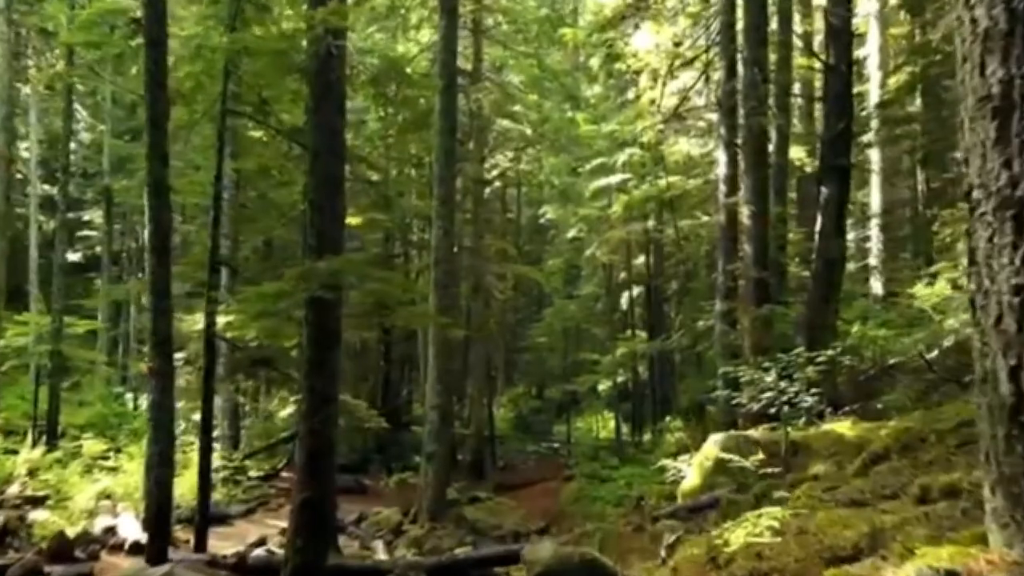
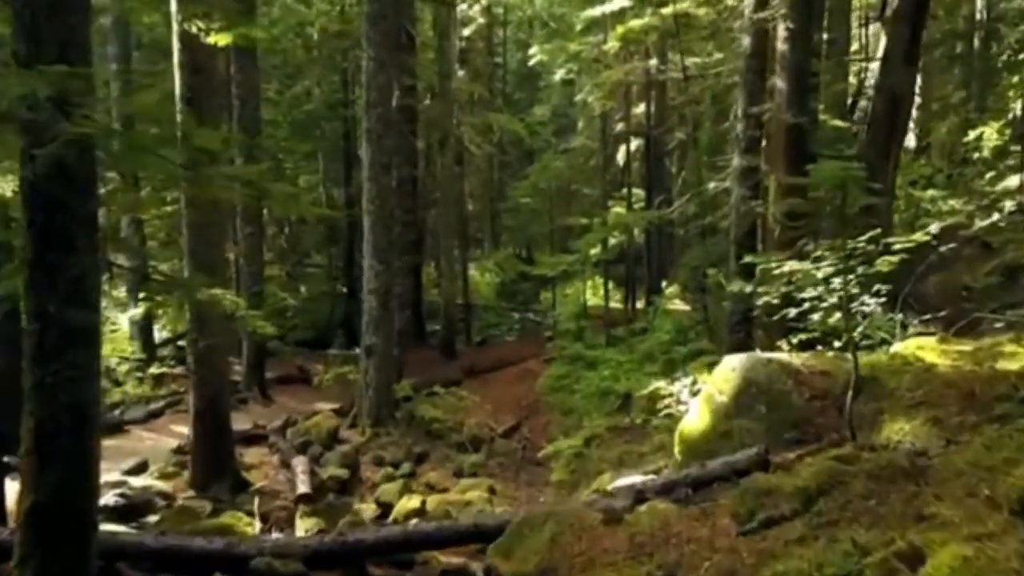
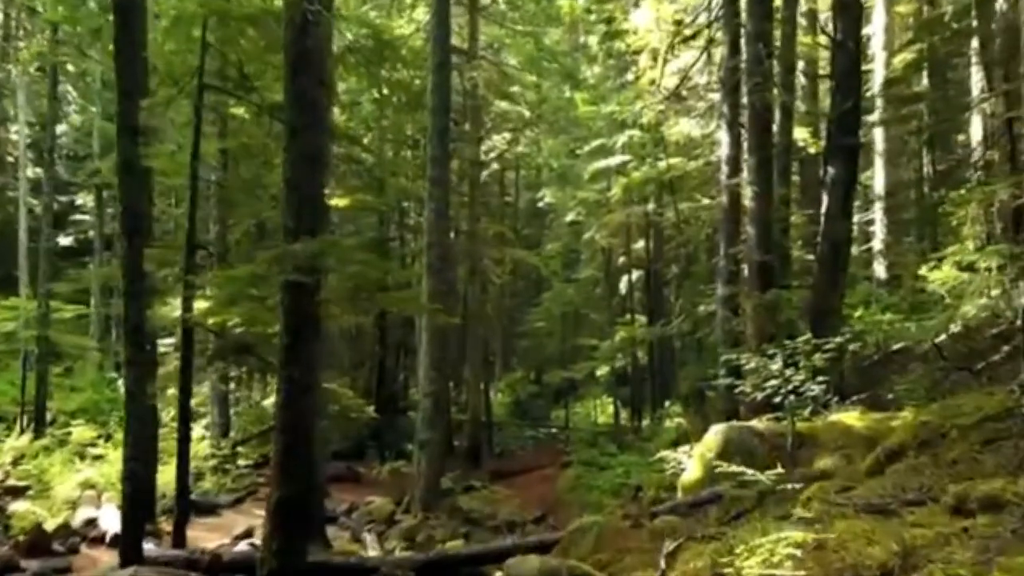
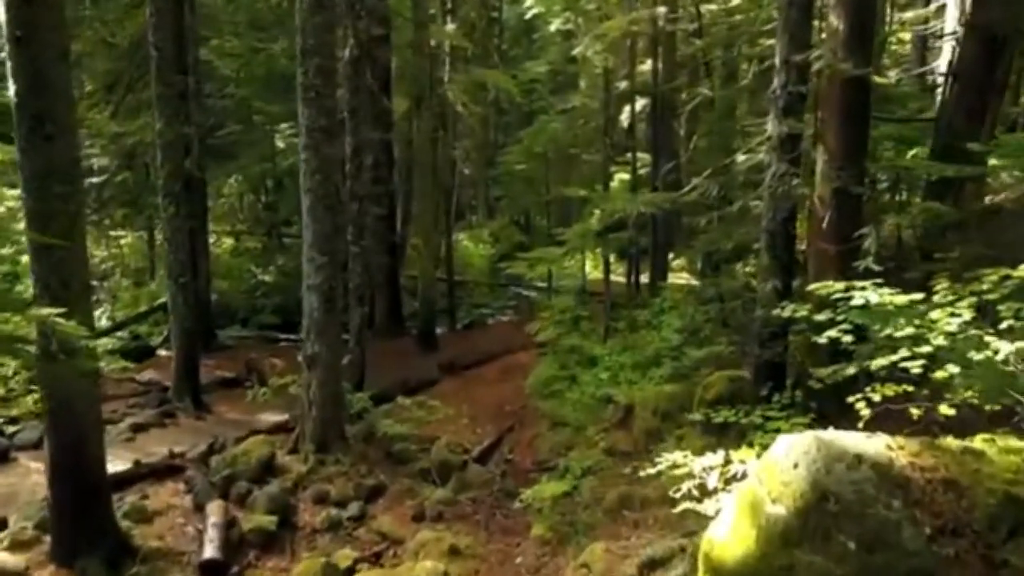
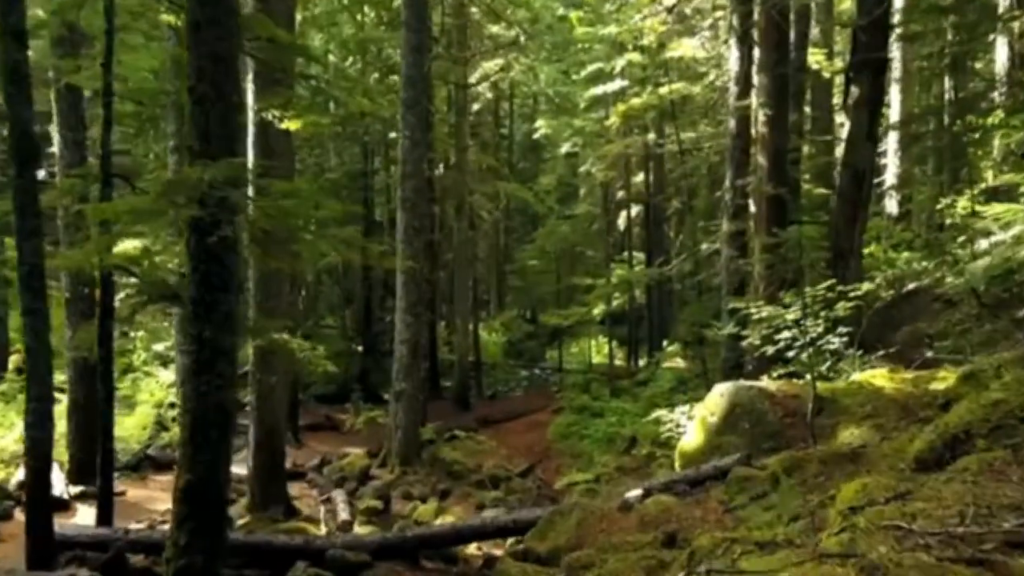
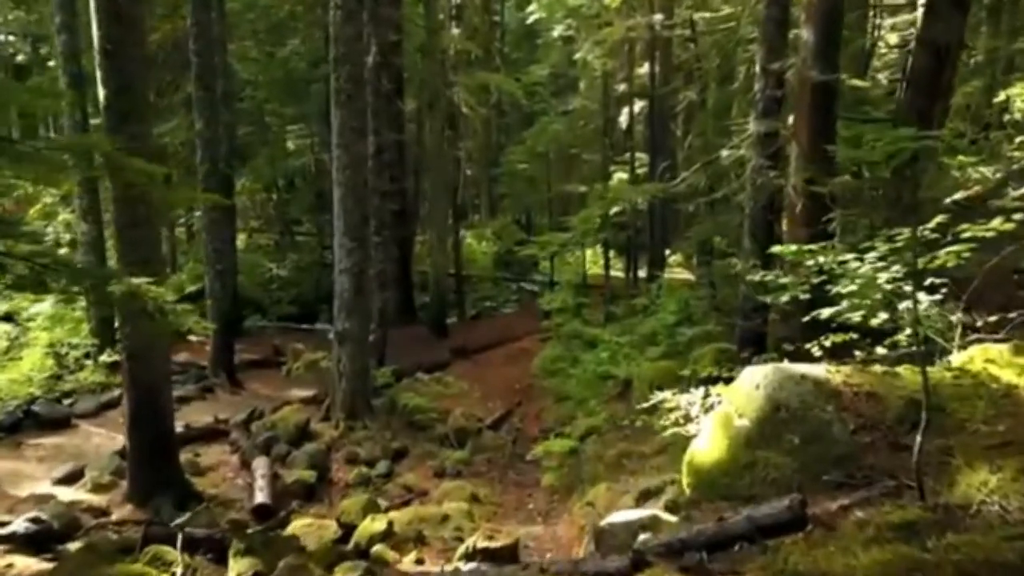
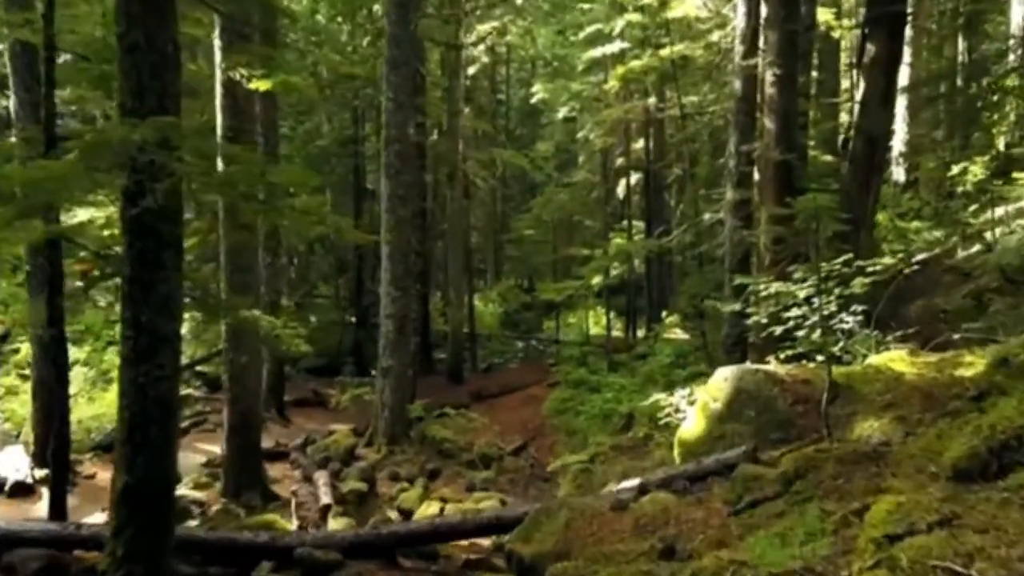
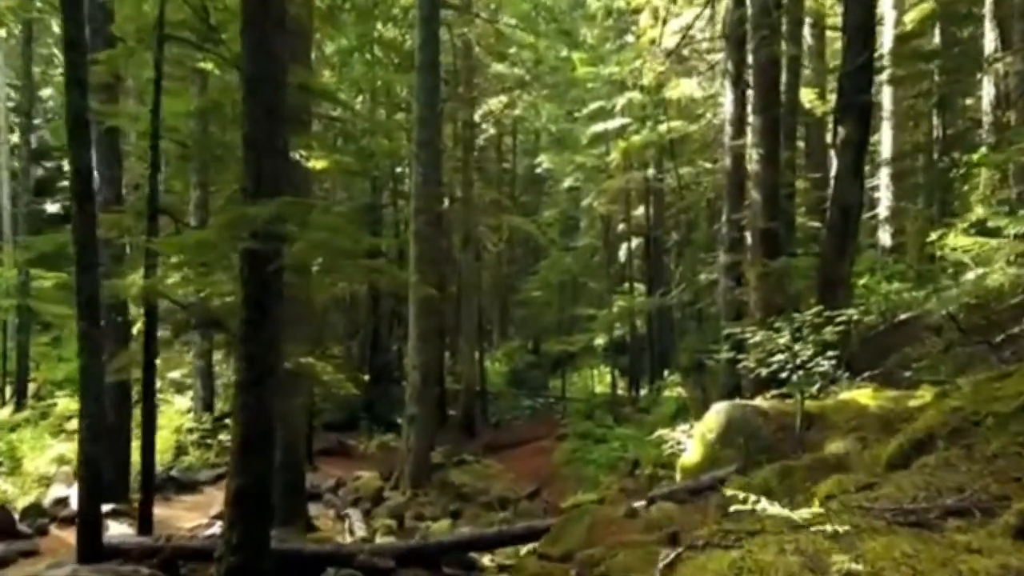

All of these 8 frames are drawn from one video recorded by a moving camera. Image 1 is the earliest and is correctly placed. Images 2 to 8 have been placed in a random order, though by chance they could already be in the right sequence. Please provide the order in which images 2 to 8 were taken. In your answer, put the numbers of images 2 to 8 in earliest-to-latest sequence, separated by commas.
3, 8, 5, 7, 2, 6, 4
